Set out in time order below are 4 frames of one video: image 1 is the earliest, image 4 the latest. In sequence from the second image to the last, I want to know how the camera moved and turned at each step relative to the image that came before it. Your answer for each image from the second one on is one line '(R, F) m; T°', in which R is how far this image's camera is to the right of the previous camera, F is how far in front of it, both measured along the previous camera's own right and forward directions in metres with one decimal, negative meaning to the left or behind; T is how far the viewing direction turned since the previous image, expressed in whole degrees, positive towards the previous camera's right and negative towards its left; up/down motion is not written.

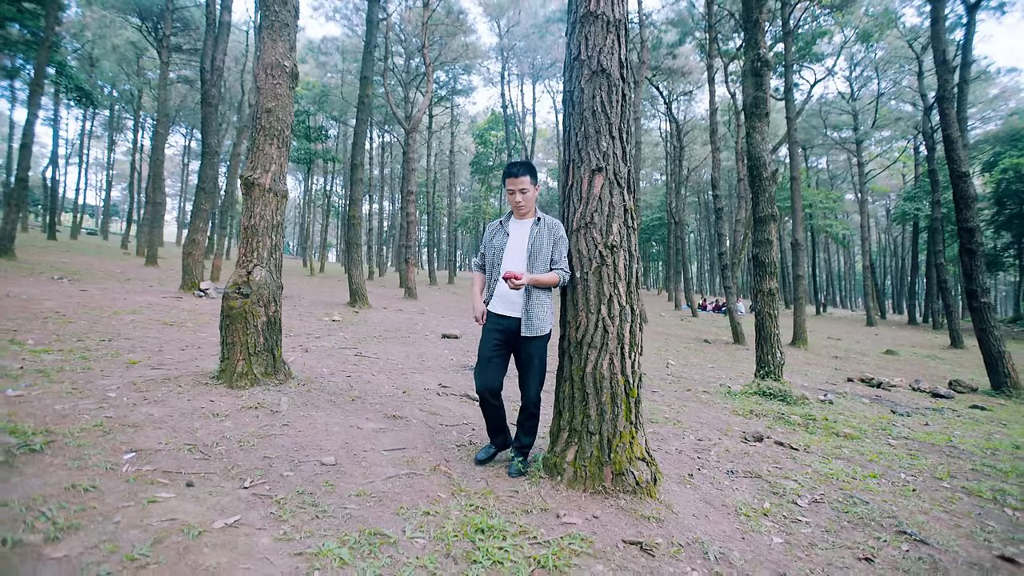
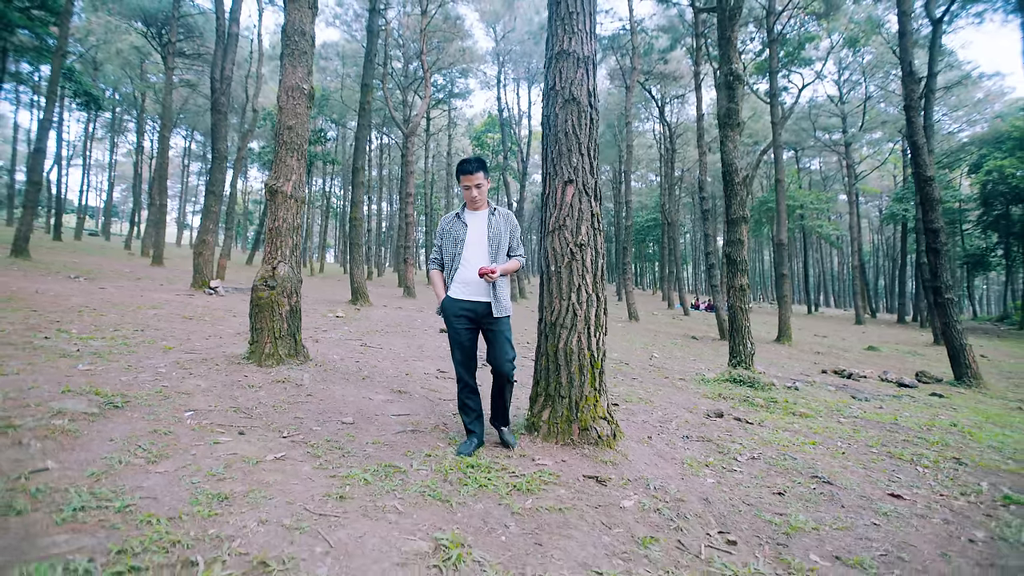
(+0.1, -0.6) m; 0°
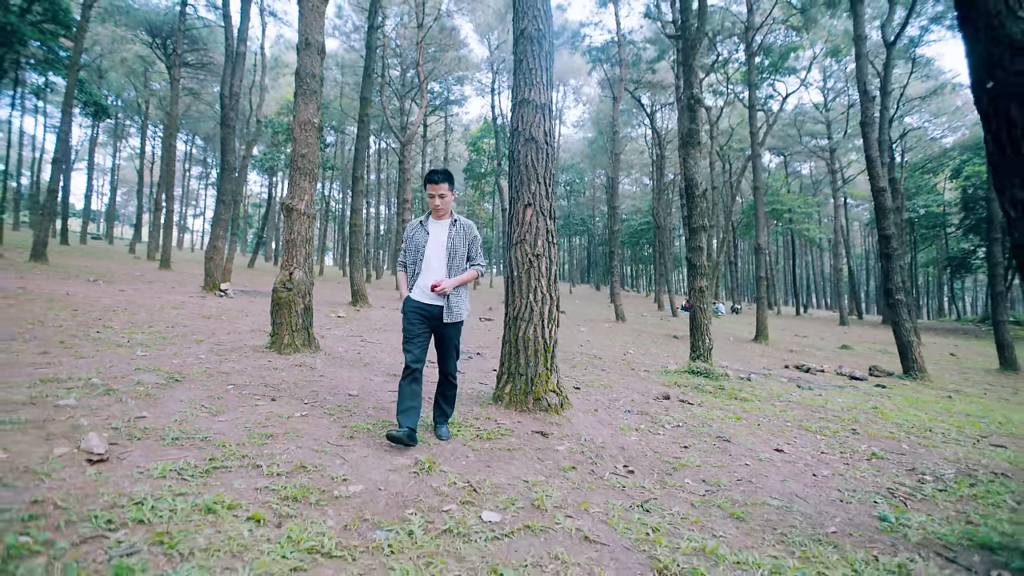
(+0.2, -0.9) m; 0°
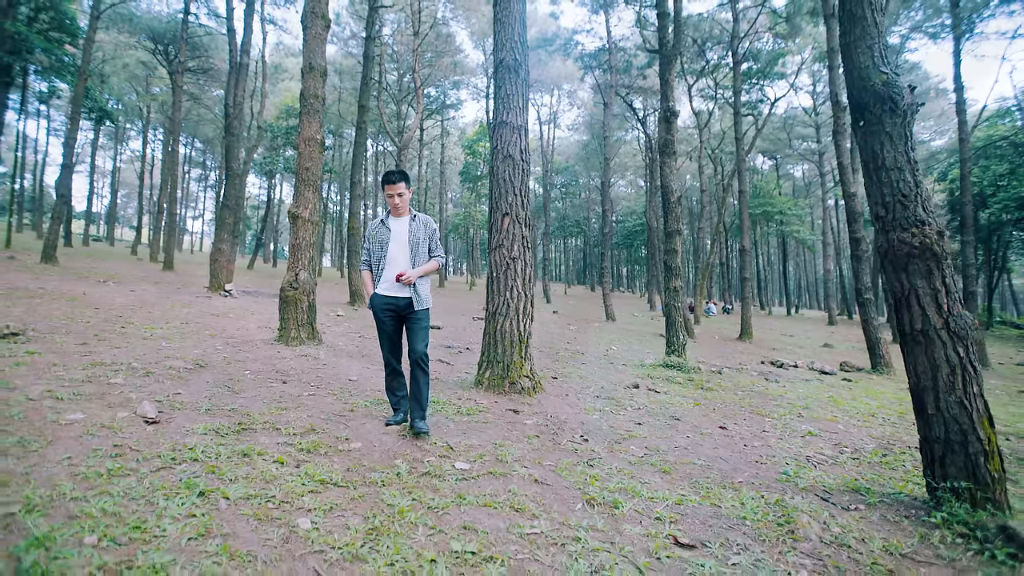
(+0.2, -0.6) m; 0°
